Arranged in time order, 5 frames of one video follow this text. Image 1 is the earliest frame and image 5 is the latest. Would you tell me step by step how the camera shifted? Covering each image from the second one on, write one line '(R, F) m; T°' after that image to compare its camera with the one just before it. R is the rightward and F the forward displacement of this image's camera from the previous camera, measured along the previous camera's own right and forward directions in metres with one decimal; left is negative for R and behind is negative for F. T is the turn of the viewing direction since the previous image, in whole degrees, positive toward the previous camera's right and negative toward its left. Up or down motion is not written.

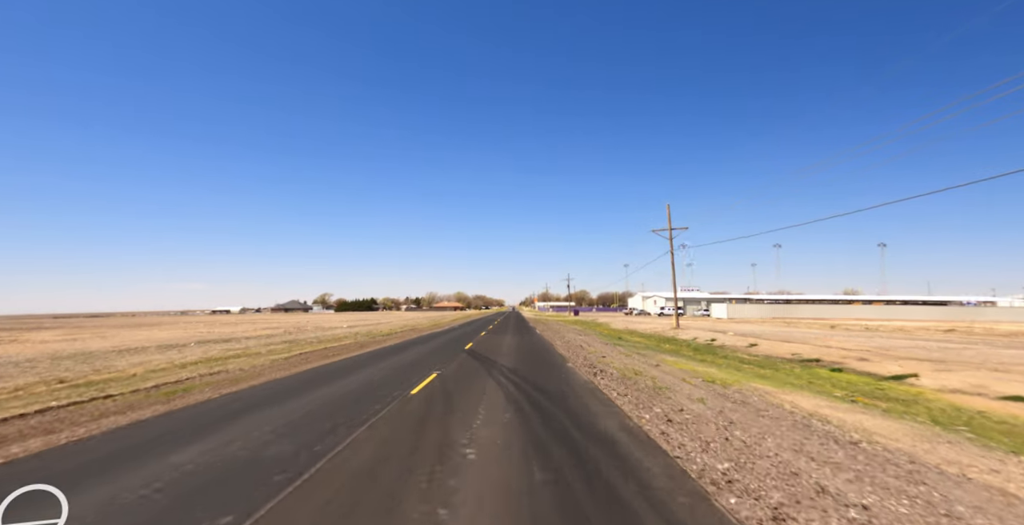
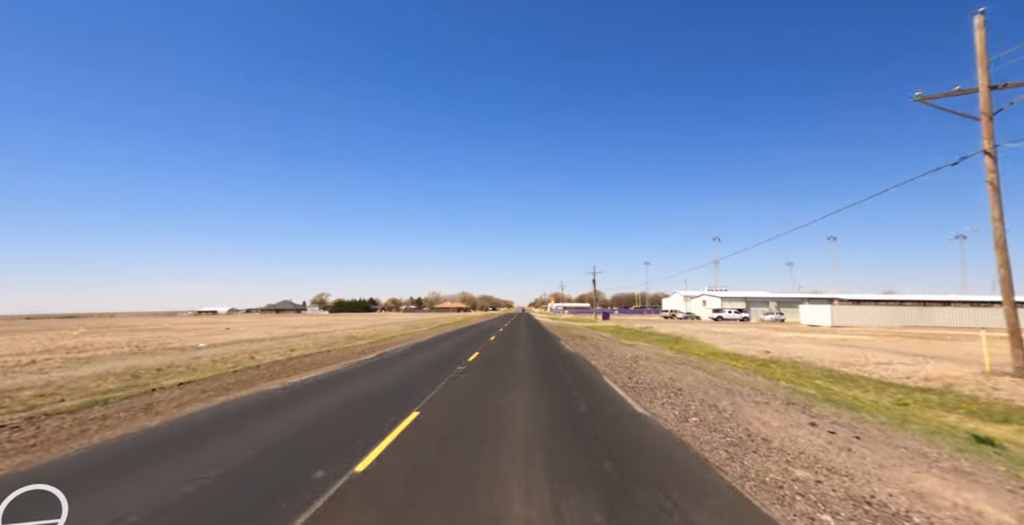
(-0.1, +2.1) m; -1°
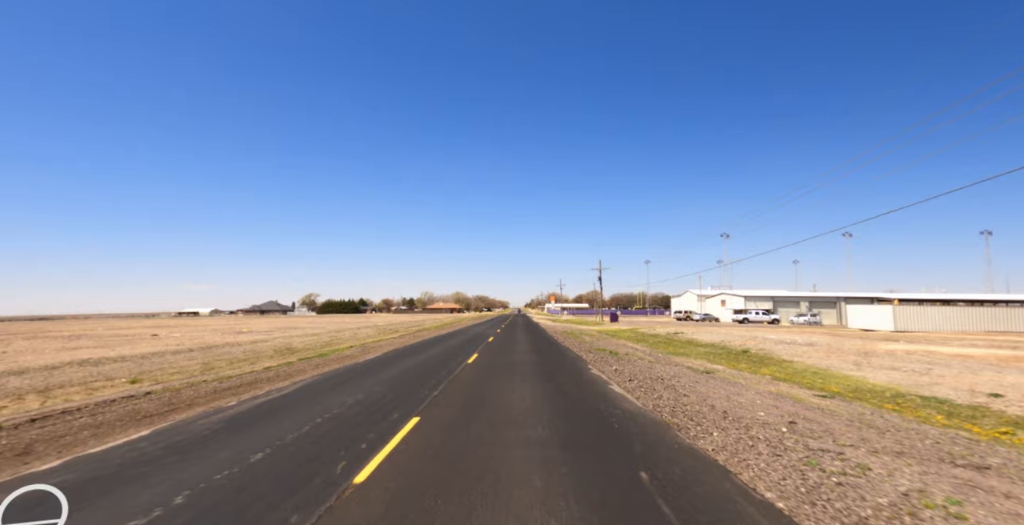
(-0.4, 0.0) m; 0°
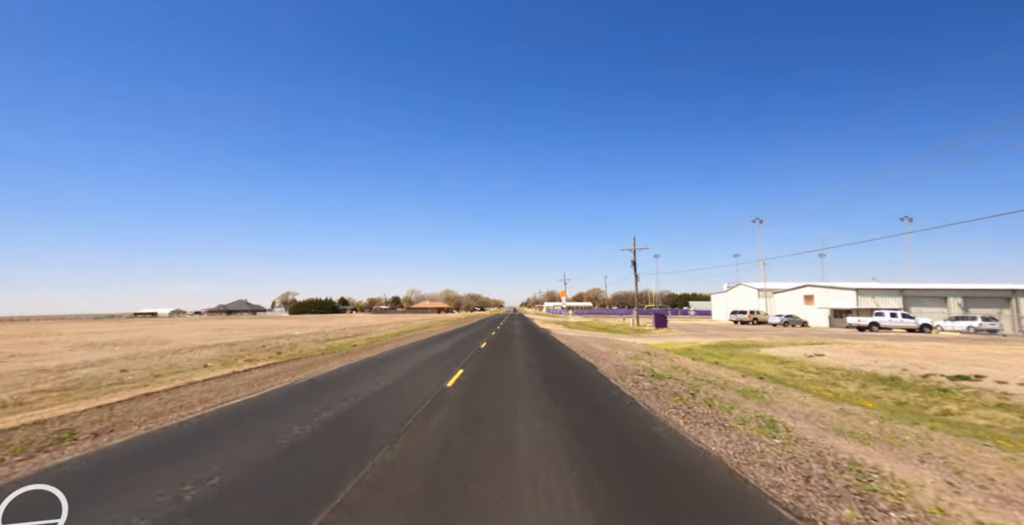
(-0.2, +0.4) m; 0°
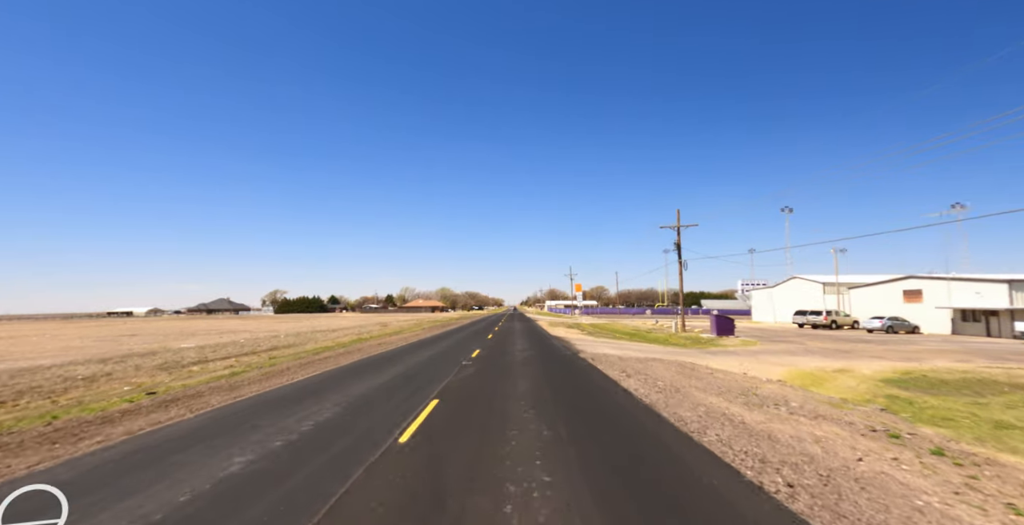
(+0.7, -1.3) m; 0°
